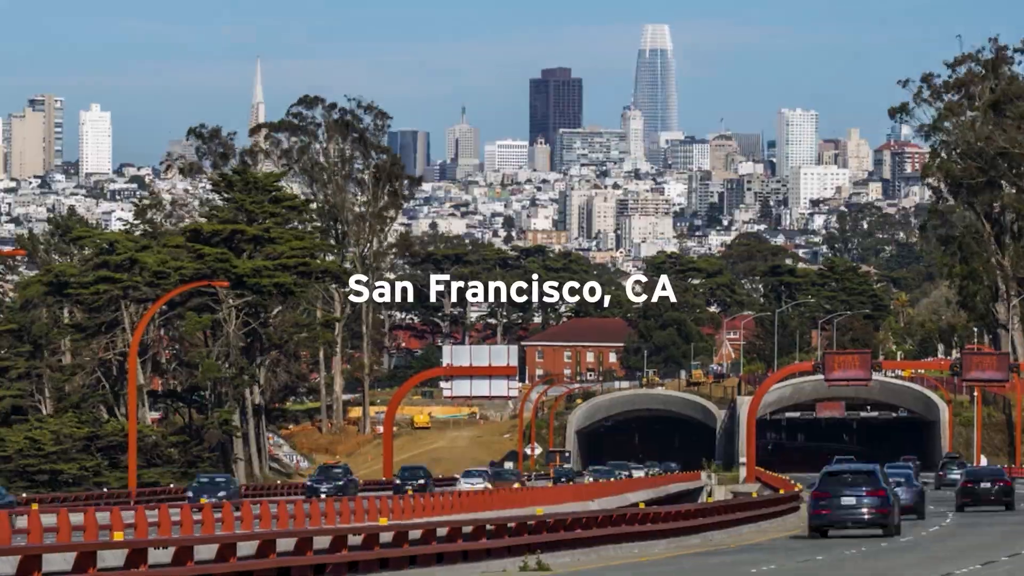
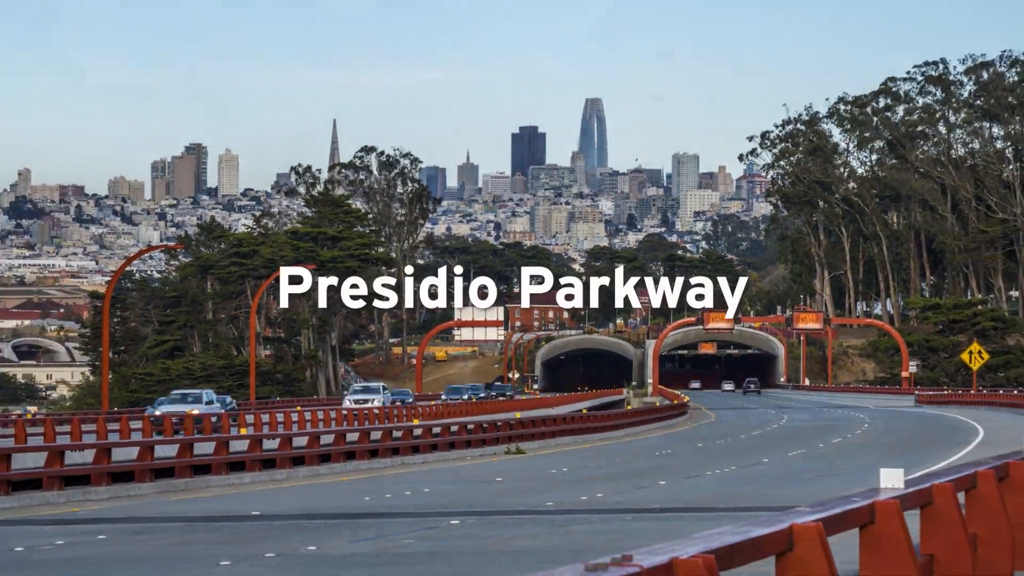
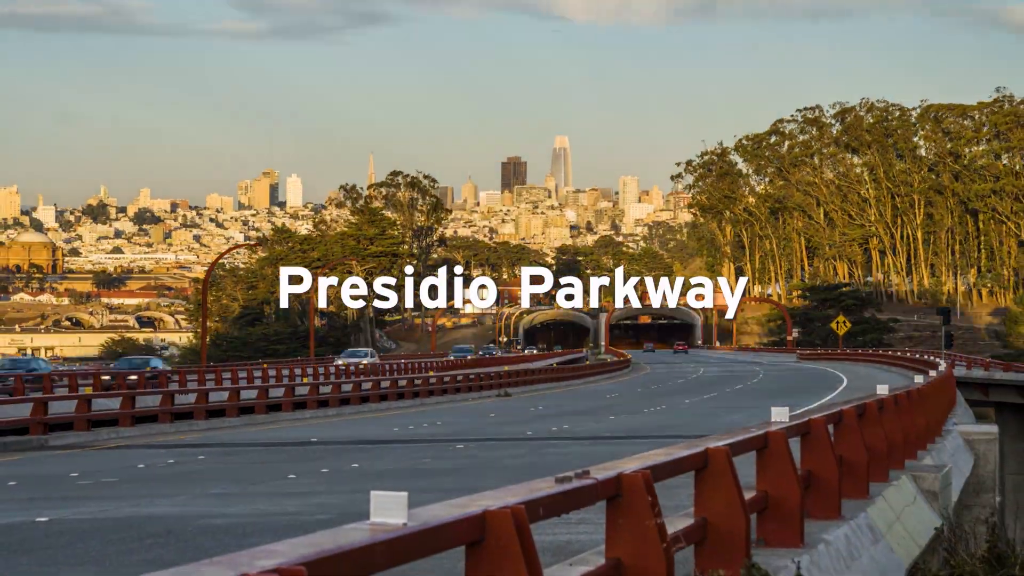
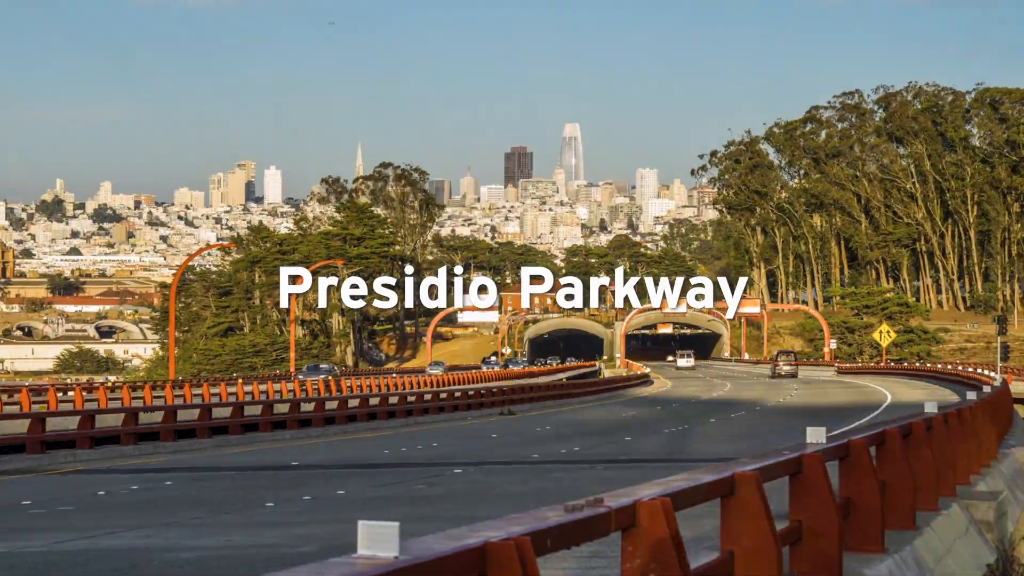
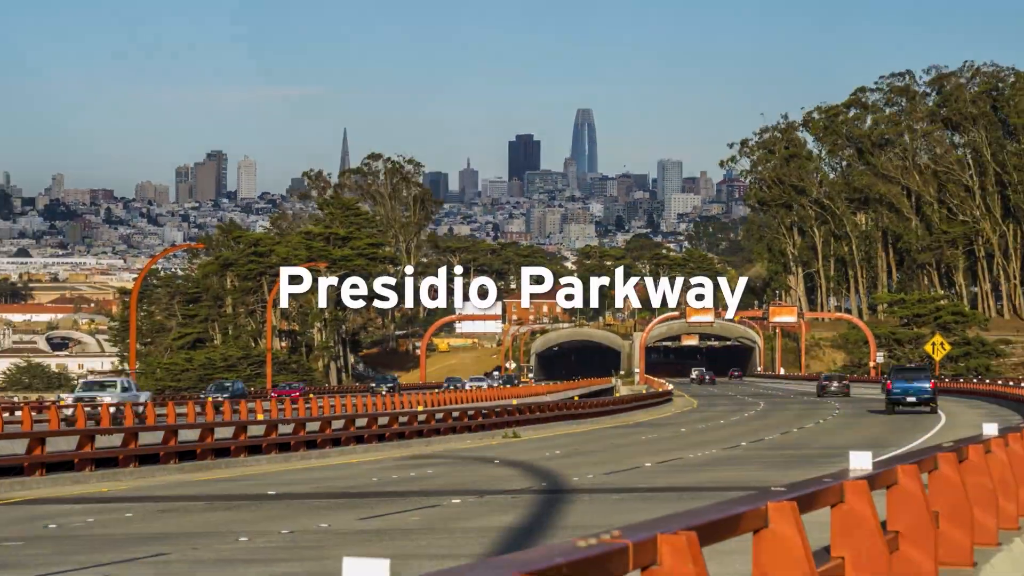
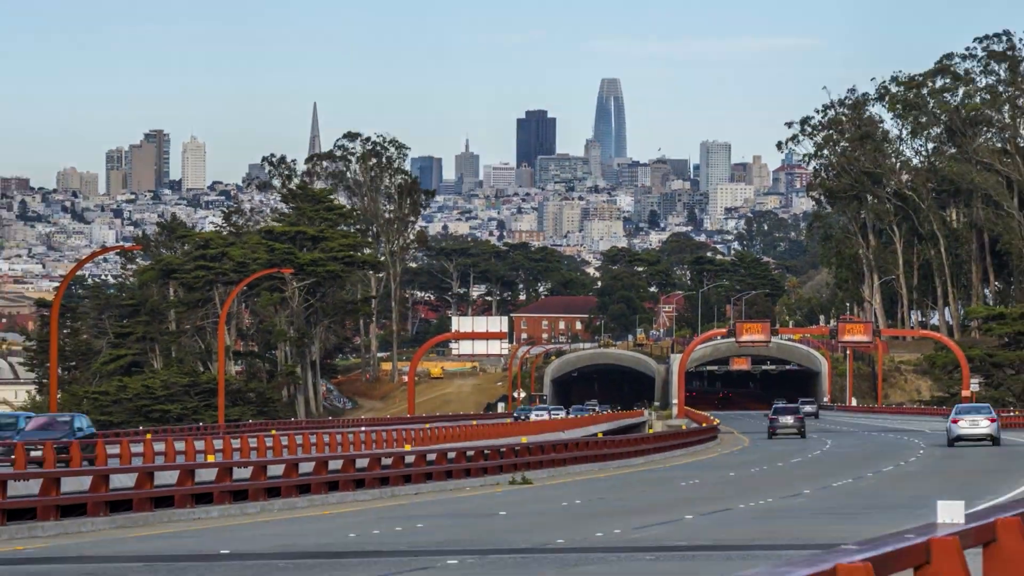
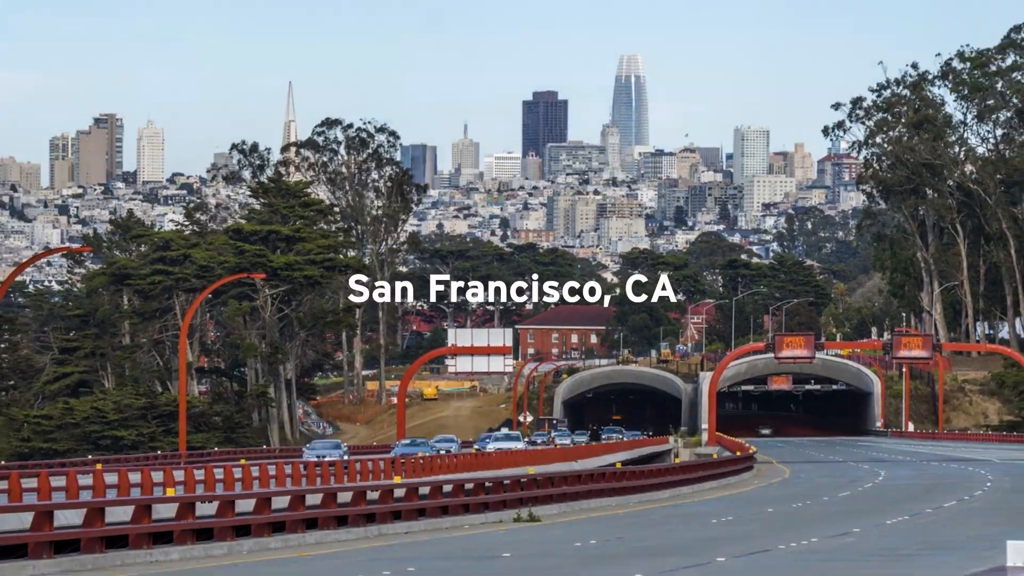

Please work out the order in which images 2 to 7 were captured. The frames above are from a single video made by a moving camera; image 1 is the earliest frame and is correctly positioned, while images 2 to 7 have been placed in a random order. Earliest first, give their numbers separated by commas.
7, 6, 2, 5, 4, 3
